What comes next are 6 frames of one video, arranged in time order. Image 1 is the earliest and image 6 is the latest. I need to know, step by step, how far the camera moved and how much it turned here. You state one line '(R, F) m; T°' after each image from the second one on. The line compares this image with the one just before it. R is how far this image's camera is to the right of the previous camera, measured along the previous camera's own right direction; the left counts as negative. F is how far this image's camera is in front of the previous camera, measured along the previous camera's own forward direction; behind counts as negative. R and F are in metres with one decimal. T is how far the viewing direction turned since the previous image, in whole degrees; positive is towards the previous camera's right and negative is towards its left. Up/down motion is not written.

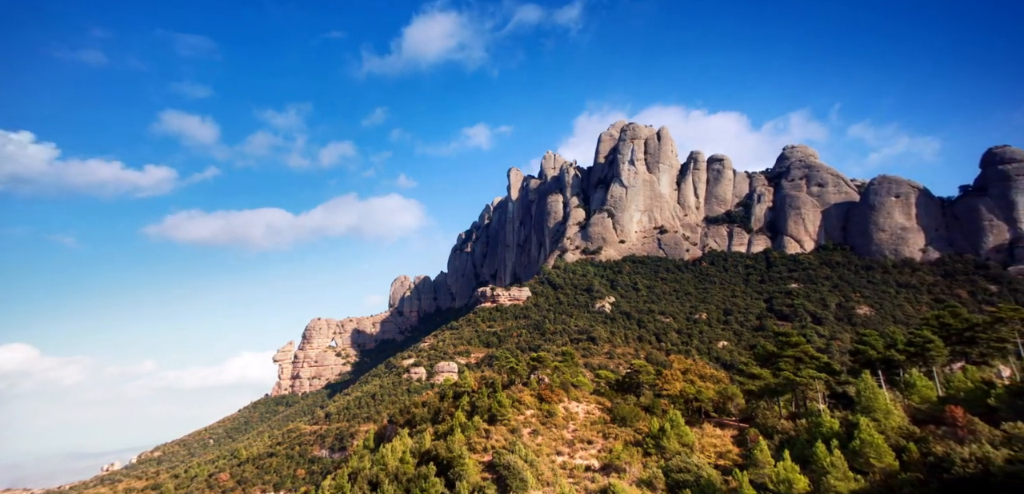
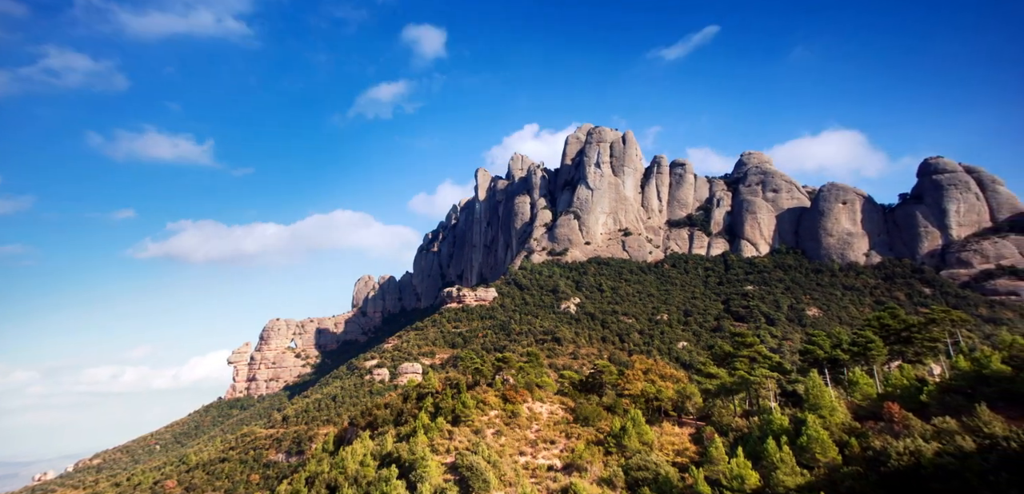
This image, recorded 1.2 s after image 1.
(+0.4, -1.1) m; +3°
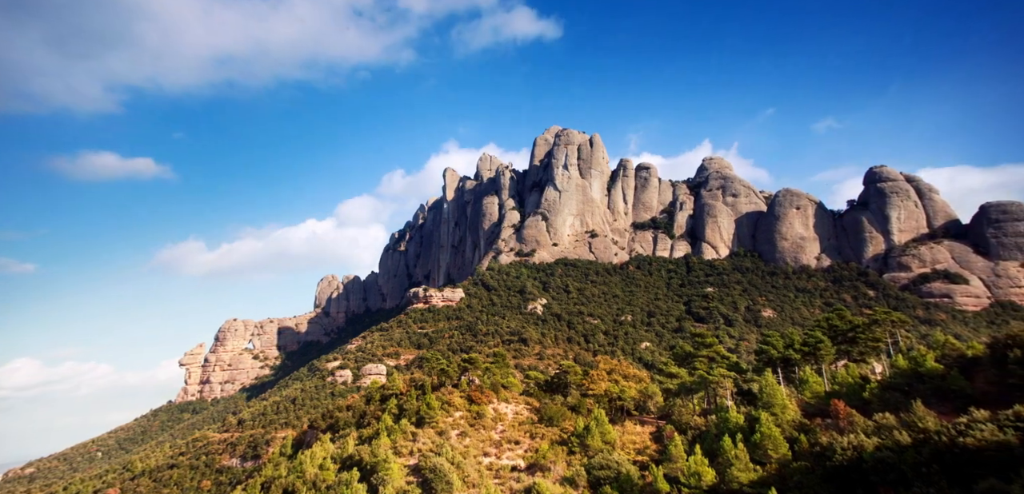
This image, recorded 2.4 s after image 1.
(+0.3, -1.0) m; +3°
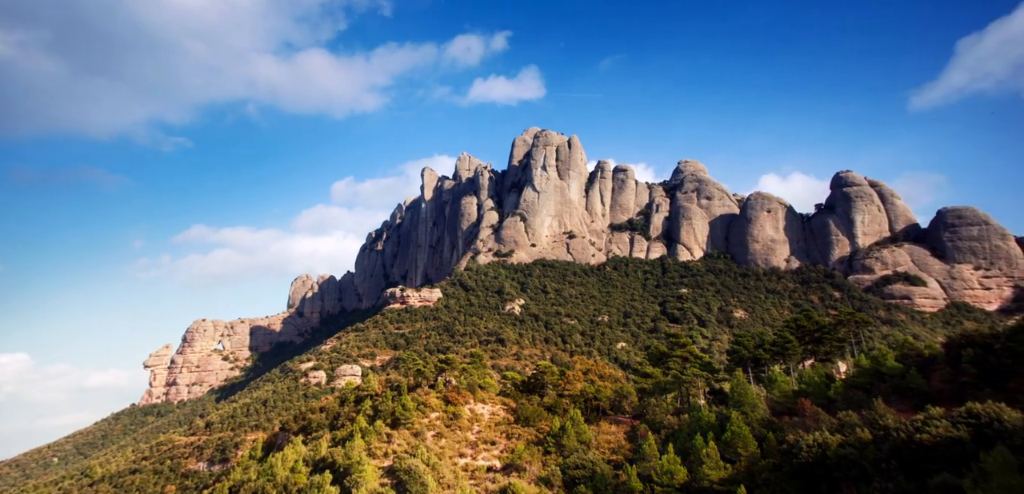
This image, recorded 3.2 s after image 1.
(+0.2, -0.6) m; +2°
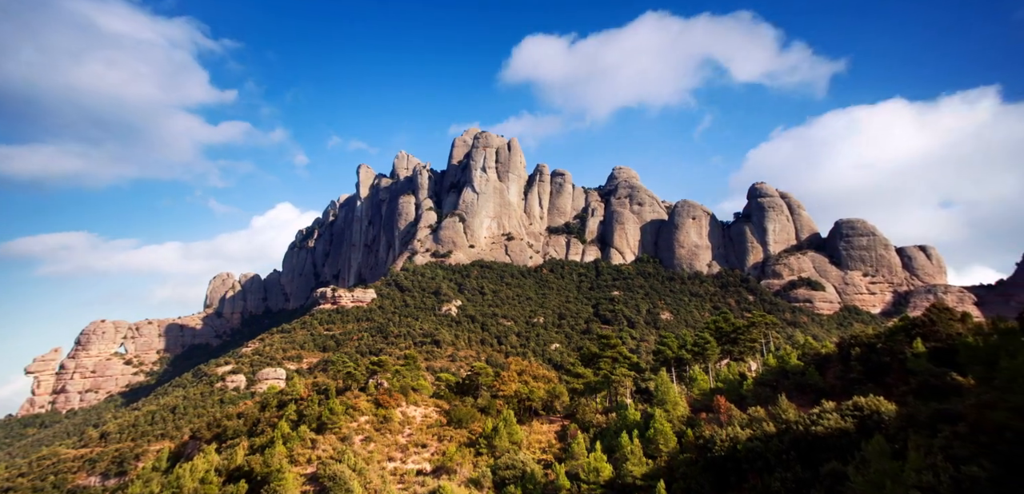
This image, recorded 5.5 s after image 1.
(+0.5, -1.4) m; +5°
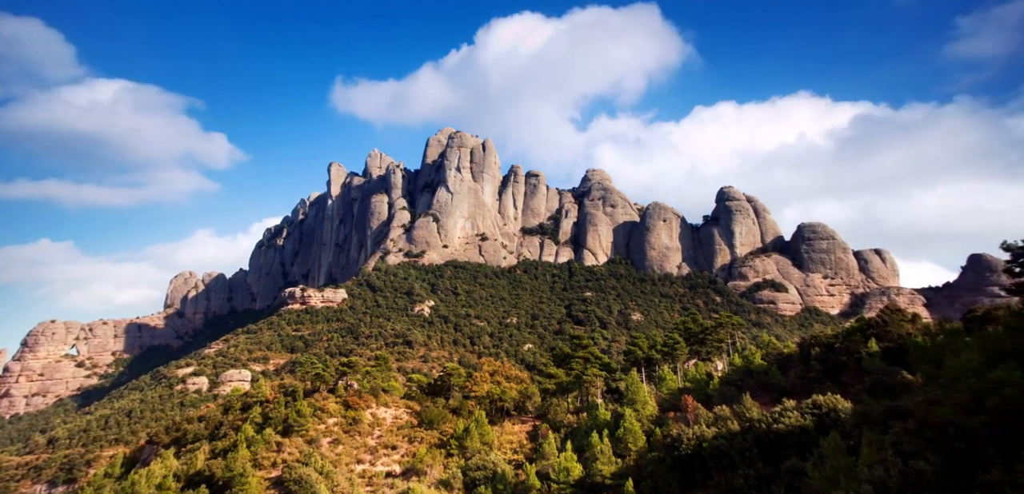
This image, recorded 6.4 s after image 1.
(+0.2, -0.5) m; +2°
